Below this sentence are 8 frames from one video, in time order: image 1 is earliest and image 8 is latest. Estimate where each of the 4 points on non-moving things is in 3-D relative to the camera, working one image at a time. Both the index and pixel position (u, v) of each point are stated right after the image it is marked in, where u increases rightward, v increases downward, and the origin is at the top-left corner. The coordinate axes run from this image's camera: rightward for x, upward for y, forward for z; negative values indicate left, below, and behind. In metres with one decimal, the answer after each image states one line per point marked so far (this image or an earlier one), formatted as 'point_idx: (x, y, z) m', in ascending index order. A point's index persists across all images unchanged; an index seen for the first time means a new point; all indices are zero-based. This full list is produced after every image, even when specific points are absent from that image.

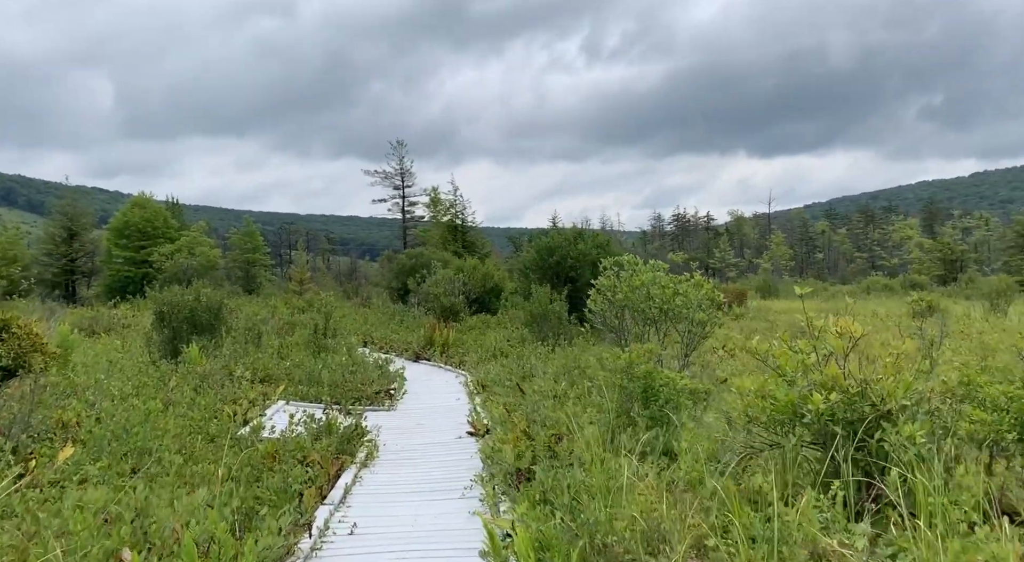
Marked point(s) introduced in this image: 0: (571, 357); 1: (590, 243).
0: (+0.9, -1.2, +10.9) m
1: (+2.0, +1.0, +18.5) m
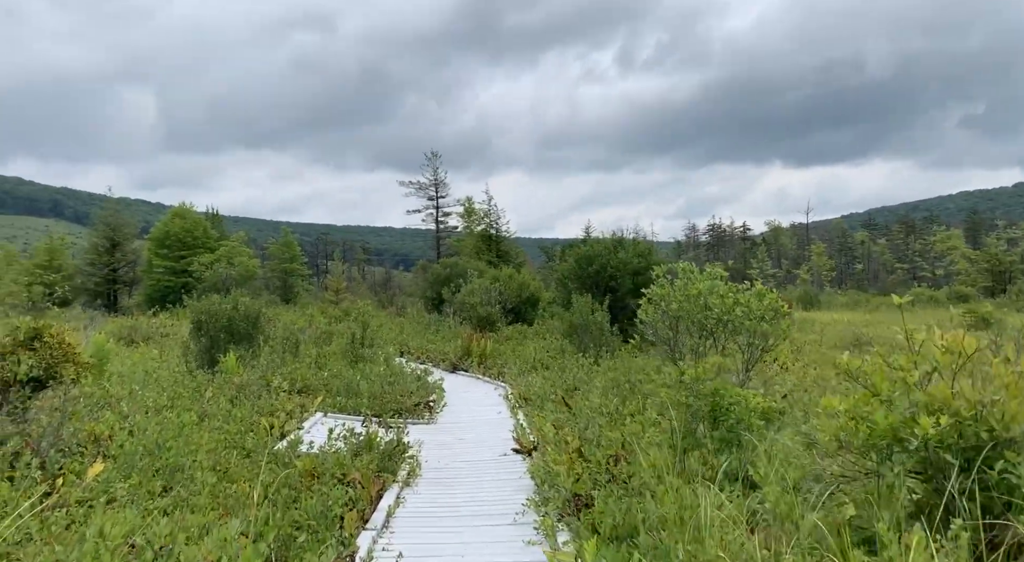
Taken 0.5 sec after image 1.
0: (+1.6, -1.3, +10.4) m
1: (+3.0, +0.8, +18.0) m
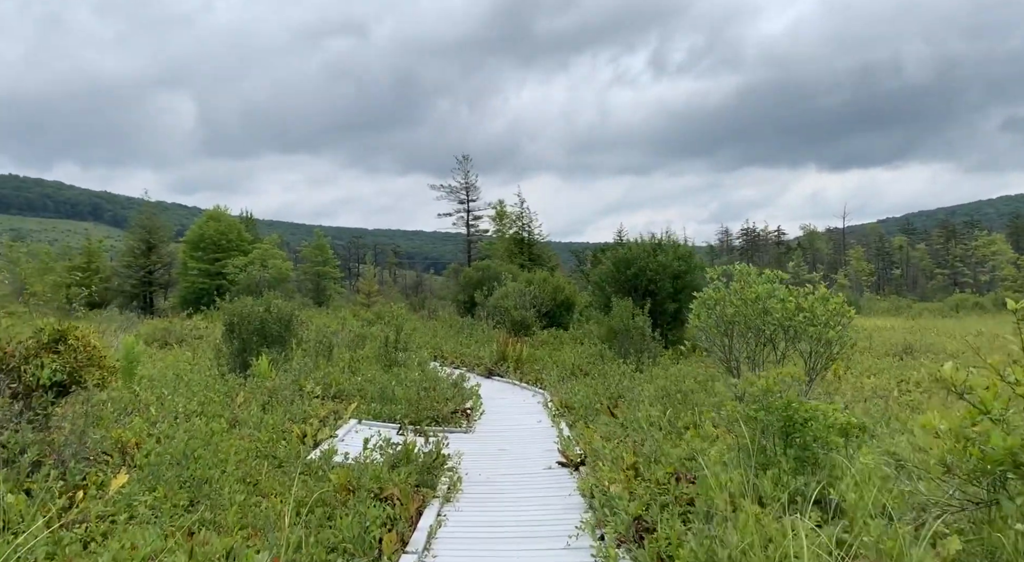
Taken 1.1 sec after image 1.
0: (+2.1, -1.4, +9.8) m
1: (+3.9, +0.7, +17.4) m
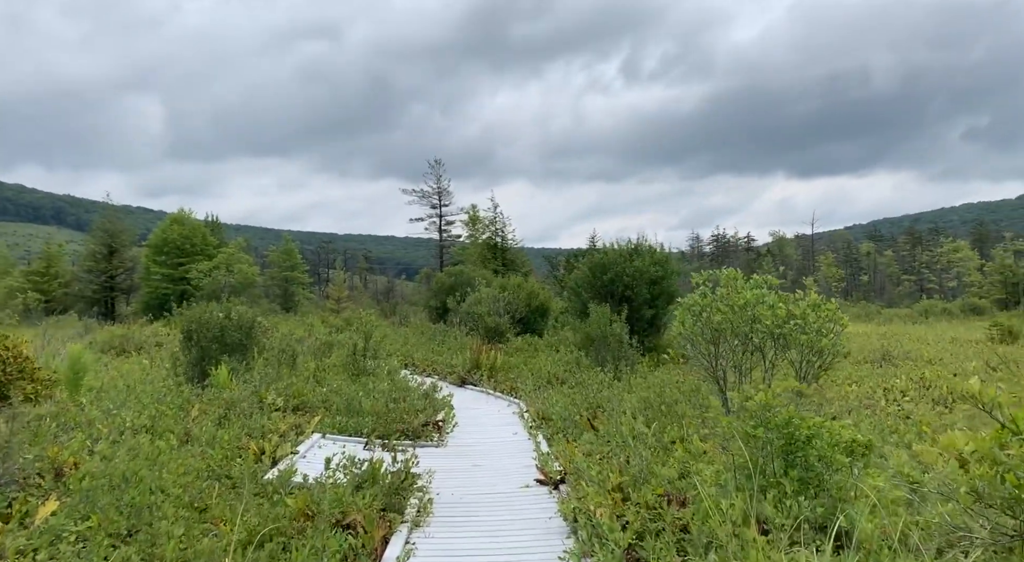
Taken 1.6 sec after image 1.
0: (+1.8, -1.5, +9.5) m
1: (+3.3, +0.5, +17.1) m
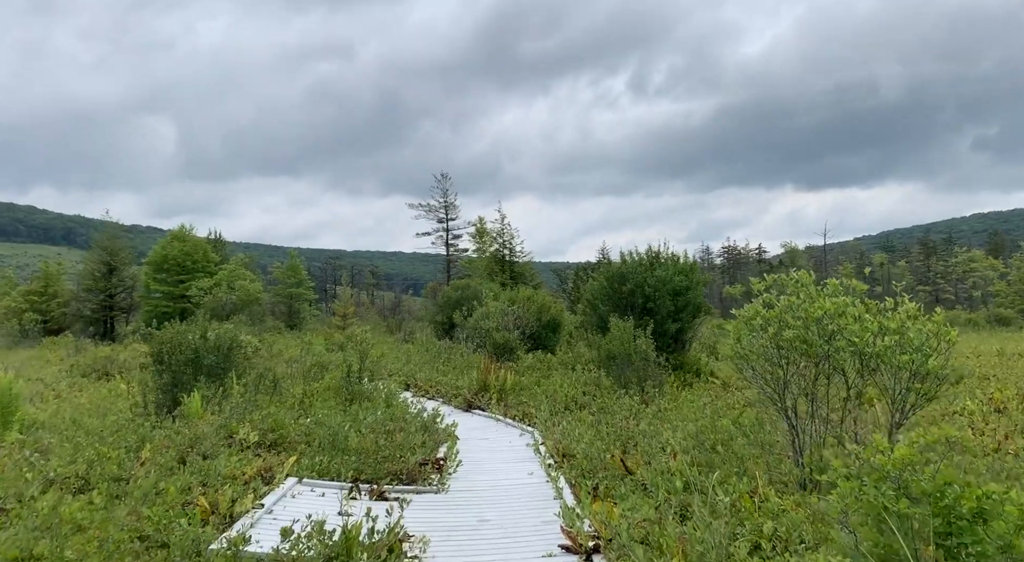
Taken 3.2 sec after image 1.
0: (+1.9, -1.6, +8.0) m
1: (+3.5, +0.3, +15.7) m
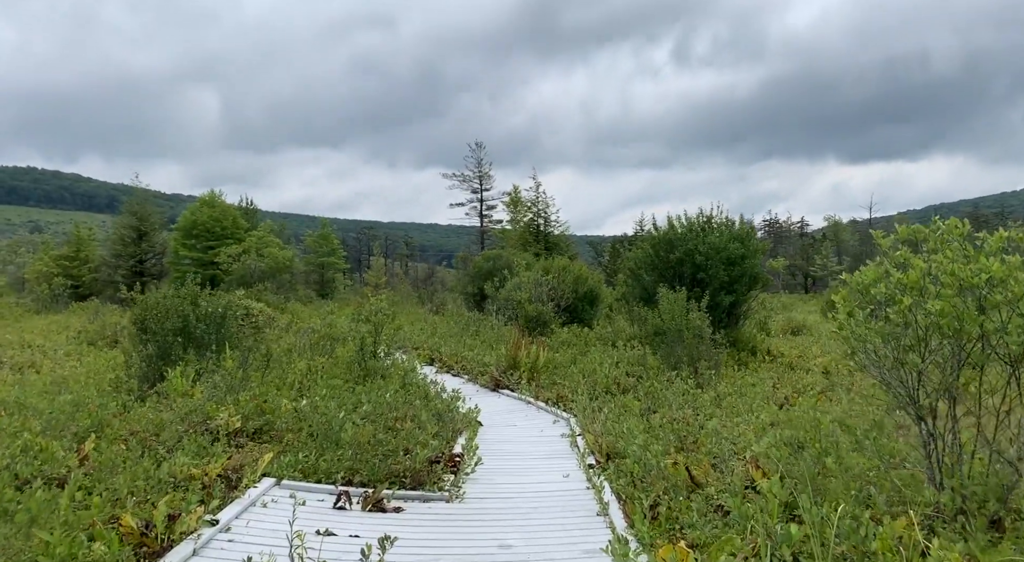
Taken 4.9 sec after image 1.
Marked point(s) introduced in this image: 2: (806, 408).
0: (+2.2, -1.2, +6.4) m
1: (+4.2, +0.9, +14.0) m
2: (+2.8, -1.2, +6.8) m
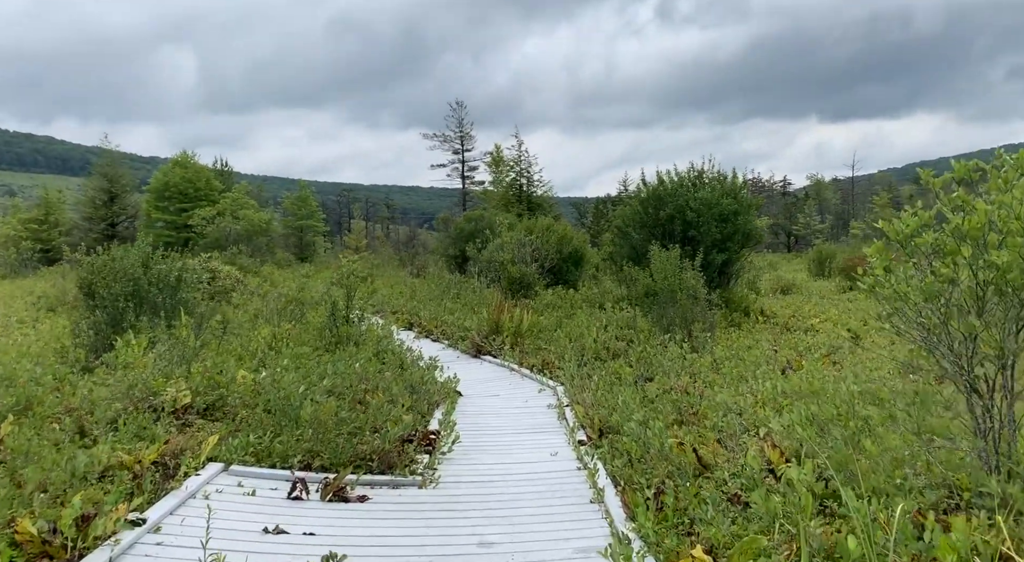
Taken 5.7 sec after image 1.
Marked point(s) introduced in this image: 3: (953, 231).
0: (+2.1, -0.8, +5.8) m
1: (+3.8, +1.7, +13.3) m
2: (+2.6, -0.8, +6.2) m
3: (+2.2, +0.2, +3.5) m
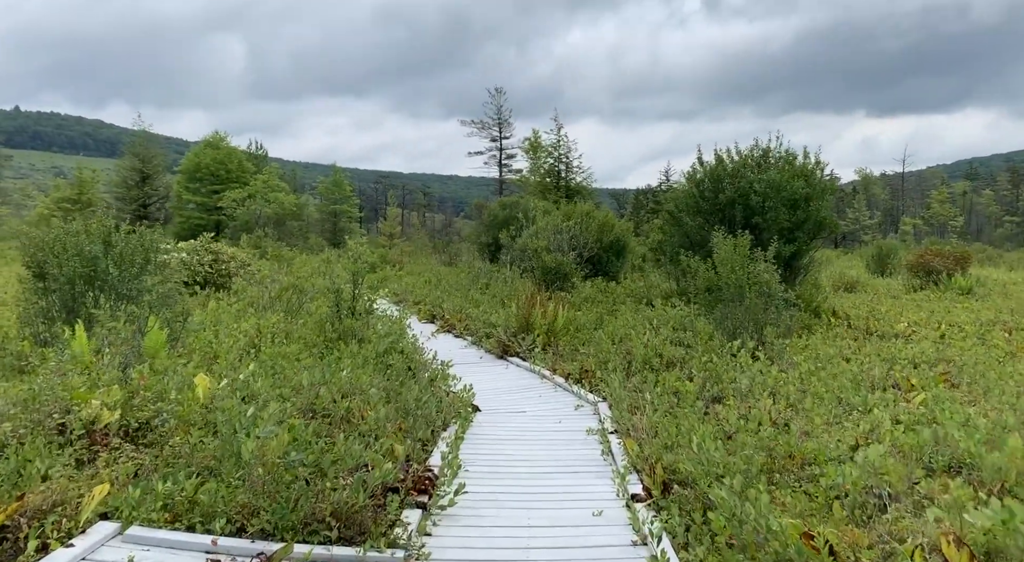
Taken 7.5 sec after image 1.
0: (+2.3, -0.8, +4.1) m
1: (+4.4, +1.8, +11.5) m
2: (+2.8, -0.8, +4.4) m
3: (+2.3, +0.2, +1.8) m
